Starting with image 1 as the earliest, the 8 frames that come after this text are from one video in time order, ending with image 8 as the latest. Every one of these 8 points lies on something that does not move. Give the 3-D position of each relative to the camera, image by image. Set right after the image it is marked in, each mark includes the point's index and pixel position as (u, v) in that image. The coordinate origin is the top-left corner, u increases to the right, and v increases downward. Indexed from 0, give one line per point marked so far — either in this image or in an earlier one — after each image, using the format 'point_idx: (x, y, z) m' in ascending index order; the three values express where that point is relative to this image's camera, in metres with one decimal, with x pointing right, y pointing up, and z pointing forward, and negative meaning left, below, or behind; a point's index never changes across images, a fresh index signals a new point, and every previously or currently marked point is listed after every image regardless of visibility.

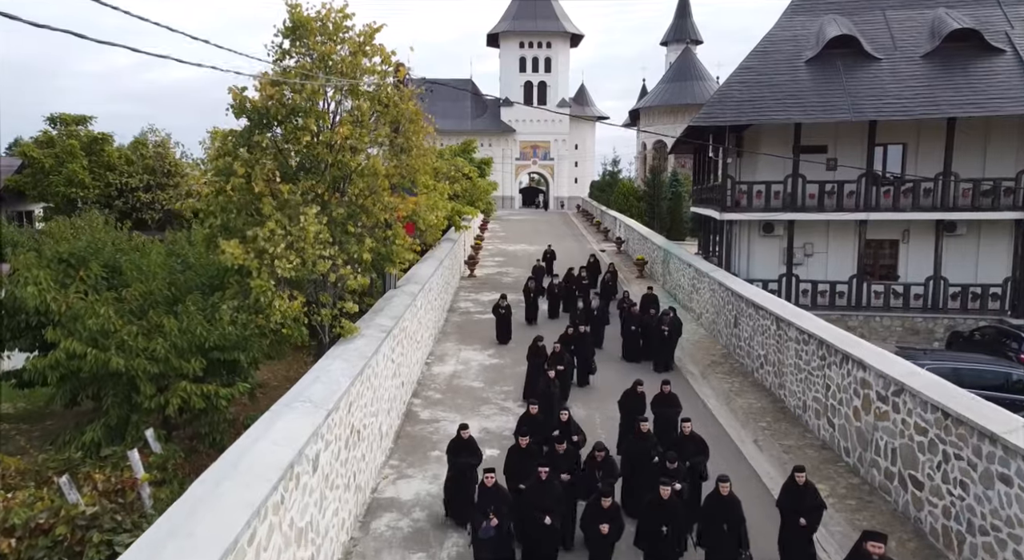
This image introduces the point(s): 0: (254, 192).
0: (-3.6, +1.2, +9.7) m
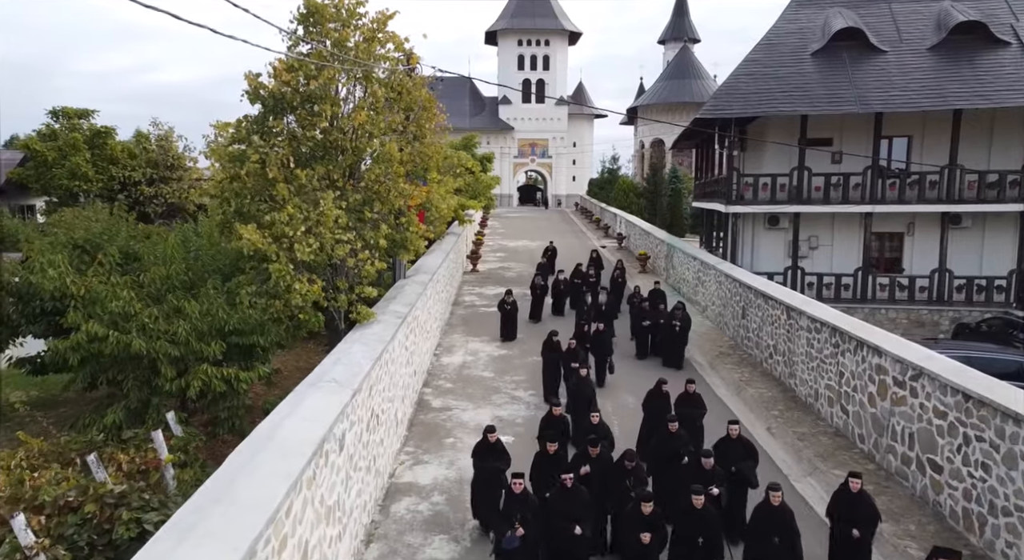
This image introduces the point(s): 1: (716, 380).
0: (-3.4, +1.4, +9.7) m
1: (+4.1, -2.0, +14.3) m
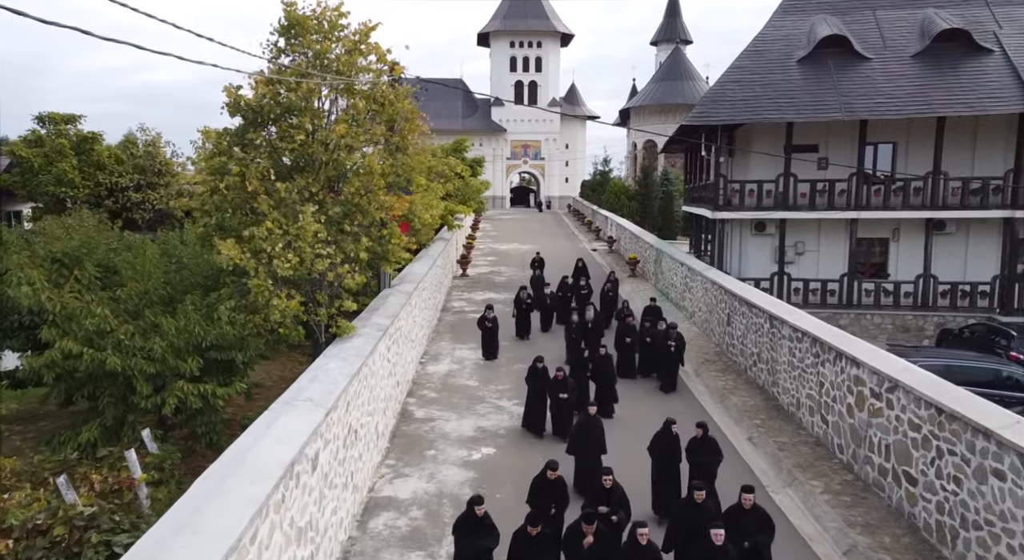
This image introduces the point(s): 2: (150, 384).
0: (-3.7, +1.2, +9.7) m
1: (+3.8, -2.2, +14.3) m
2: (-4.7, -1.3, +8.9) m
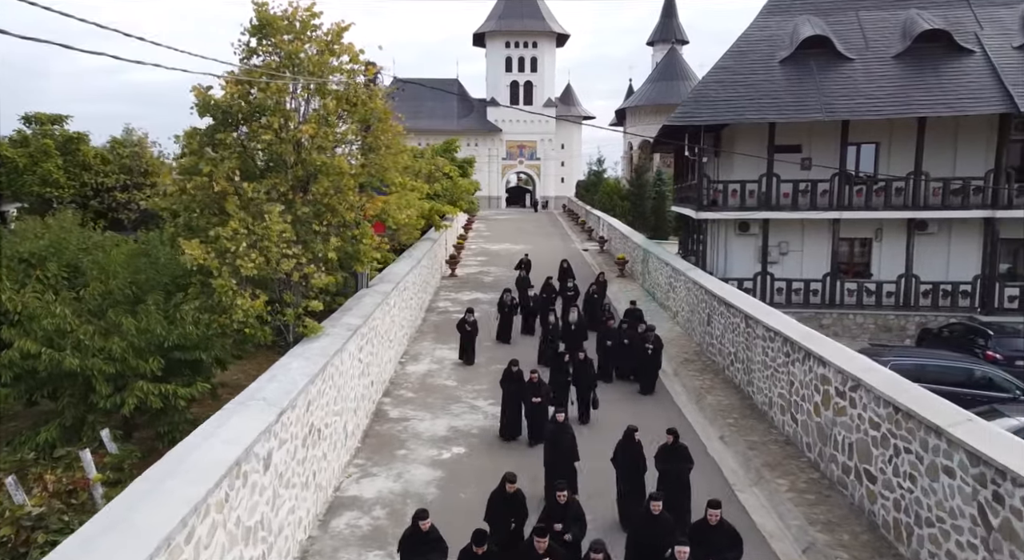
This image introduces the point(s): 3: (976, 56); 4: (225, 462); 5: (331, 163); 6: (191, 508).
0: (-4.1, +1.2, +9.7) m
1: (+3.4, -2.2, +14.4) m
2: (-5.1, -1.3, +9.0) m
3: (+11.9, +5.8, +18.3) m
4: (-2.1, -1.4, +5.2) m
5: (-2.6, +1.7, +10.1) m
6: (-2.0, -1.5, +4.5) m
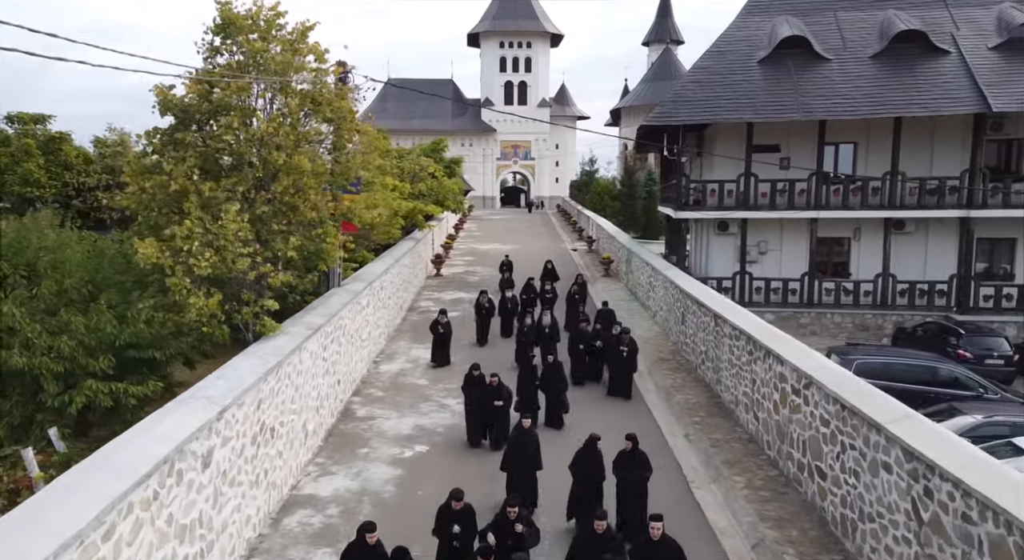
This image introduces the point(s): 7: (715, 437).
0: (-4.6, +1.2, +9.7) m
1: (+2.8, -2.1, +14.4) m
2: (-5.7, -1.3, +9.0) m
3: (+11.4, +5.8, +18.3) m
4: (-2.7, -1.3, +5.2) m
5: (-3.1, +1.7, +10.1) m
6: (-2.6, -1.4, +4.5) m
7: (+3.2, -2.5, +11.2) m
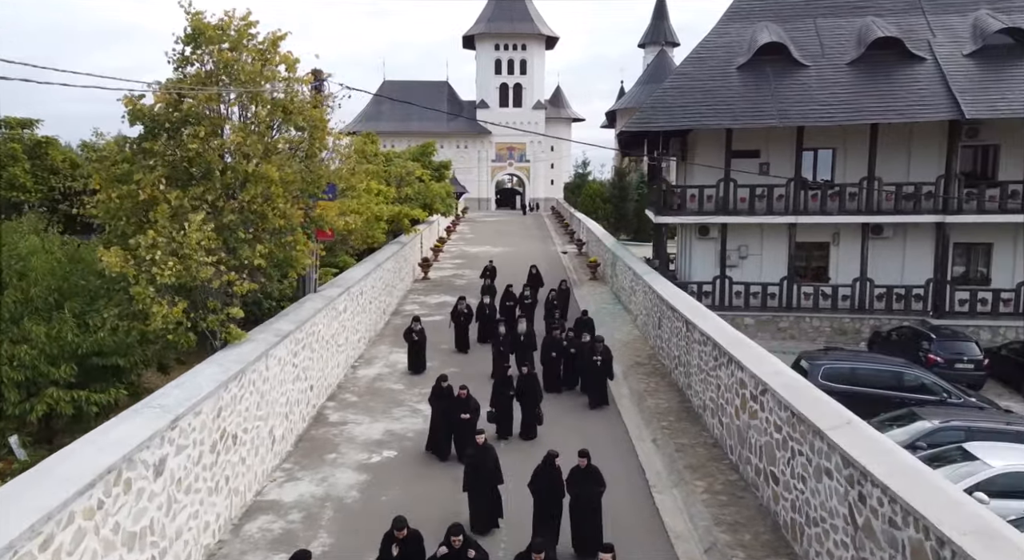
0: (-5.1, +1.1, +9.9) m
1: (+2.3, -2.3, +14.5) m
2: (-6.2, -1.4, +9.1) m
3: (+10.8, +5.7, +18.5) m
4: (-3.2, -1.4, +5.4) m
5: (-3.6, +1.6, +10.3) m
6: (-3.1, -1.5, +4.6) m
7: (+2.7, -2.6, +11.3) m
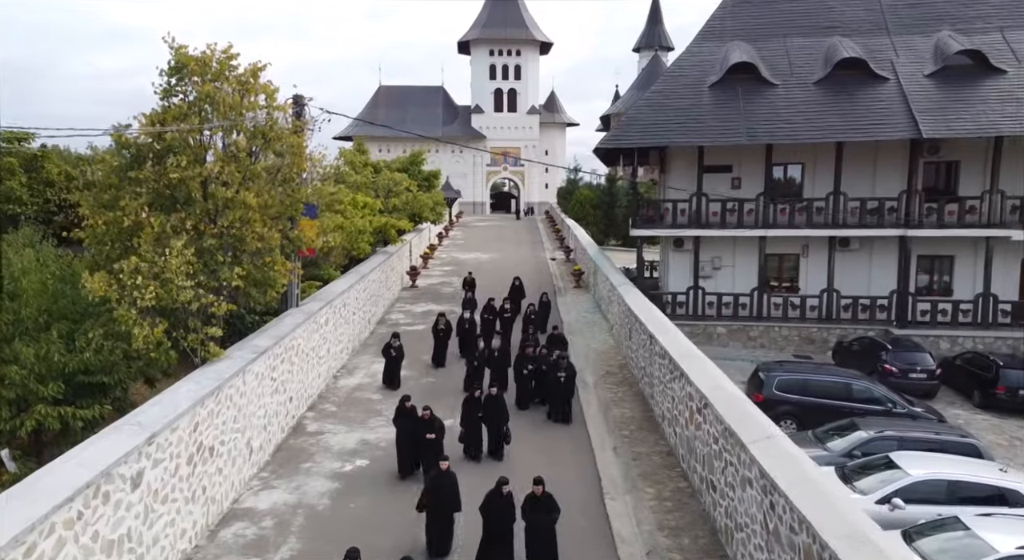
0: (-5.7, +0.8, +10.5) m
1: (+1.7, -2.6, +15.2) m
2: (-6.7, -1.7, +9.7) m
3: (+10.2, +5.4, +19.2) m
4: (-3.7, -1.7, +6.0) m
5: (-4.2, +1.3, +10.9) m
6: (-3.6, -1.8, +5.3) m
7: (+2.1, -2.9, +11.9) m
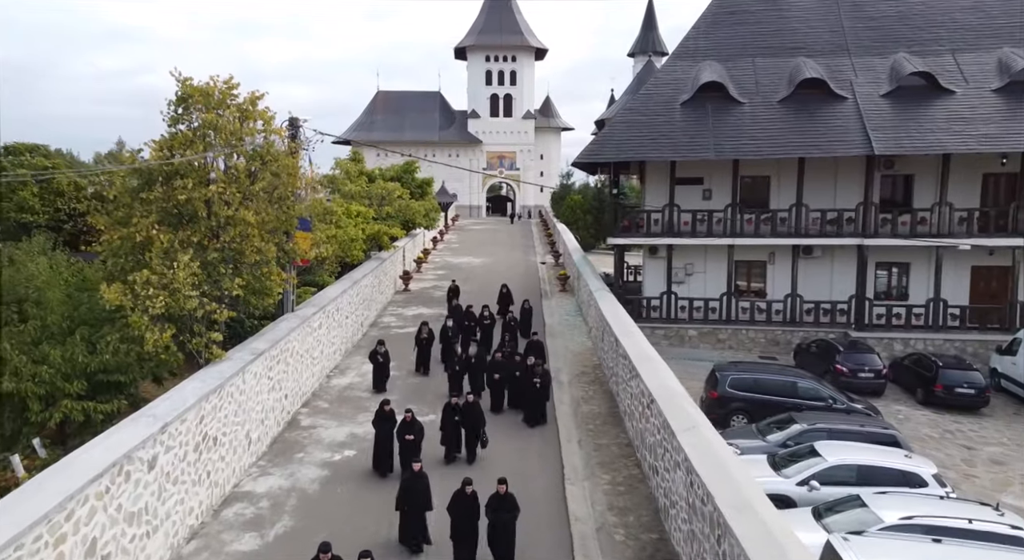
0: (-6.2, +0.7, +11.8) m
1: (+1.2, -2.7, +16.5) m
2: (-7.2, -1.9, +11.0) m
3: (+9.8, +5.2, +20.5) m
4: (-4.2, -1.9, +7.3) m
5: (-4.7, +1.1, +12.2) m
6: (-4.1, -2.0, +6.5) m
7: (+1.7, -3.0, +13.2) m
